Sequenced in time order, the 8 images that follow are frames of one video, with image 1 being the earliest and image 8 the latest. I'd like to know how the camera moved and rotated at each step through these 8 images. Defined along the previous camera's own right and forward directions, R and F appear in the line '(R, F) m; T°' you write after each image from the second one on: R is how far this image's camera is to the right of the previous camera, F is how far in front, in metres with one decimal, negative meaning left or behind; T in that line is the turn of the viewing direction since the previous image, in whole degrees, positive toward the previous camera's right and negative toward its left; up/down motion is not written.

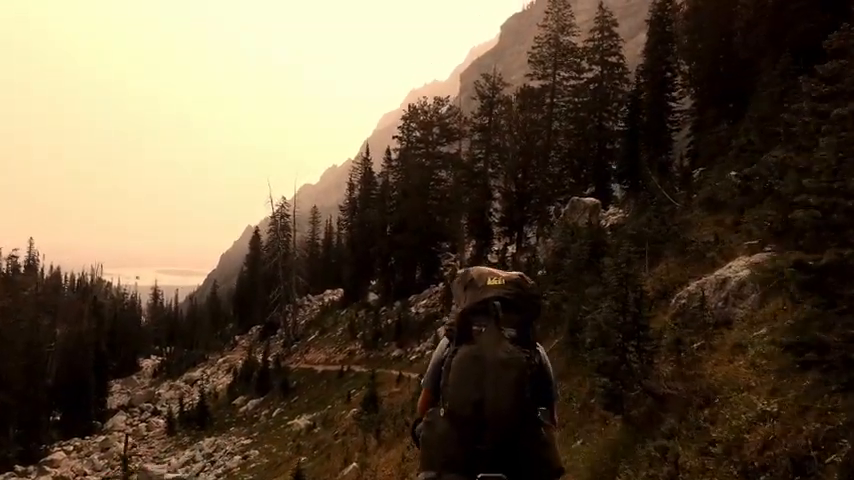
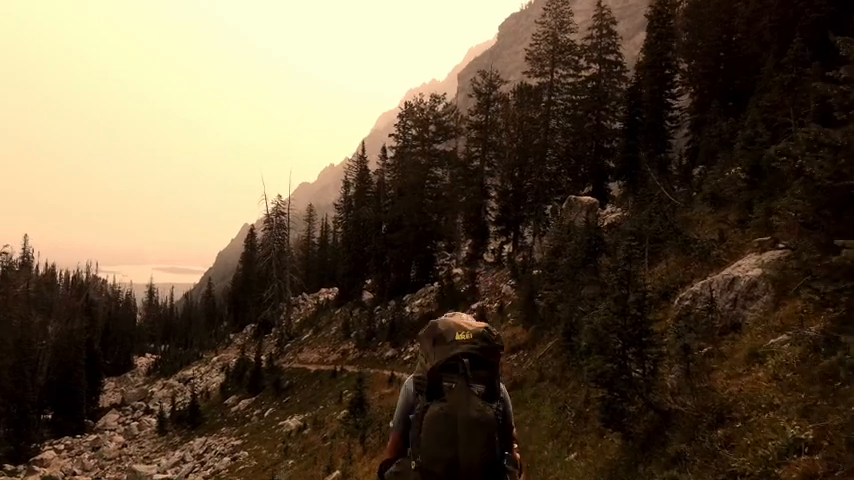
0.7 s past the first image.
(+0.2, +0.6) m; 0°
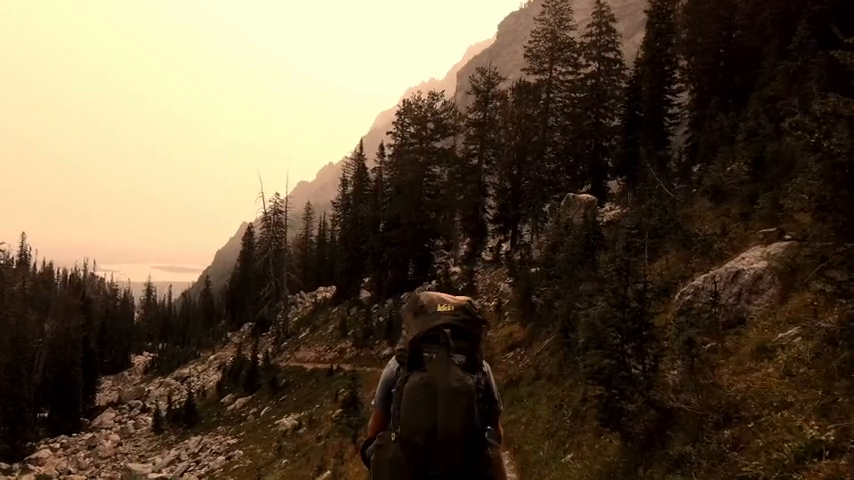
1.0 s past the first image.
(+0.1, +0.3) m; 0°
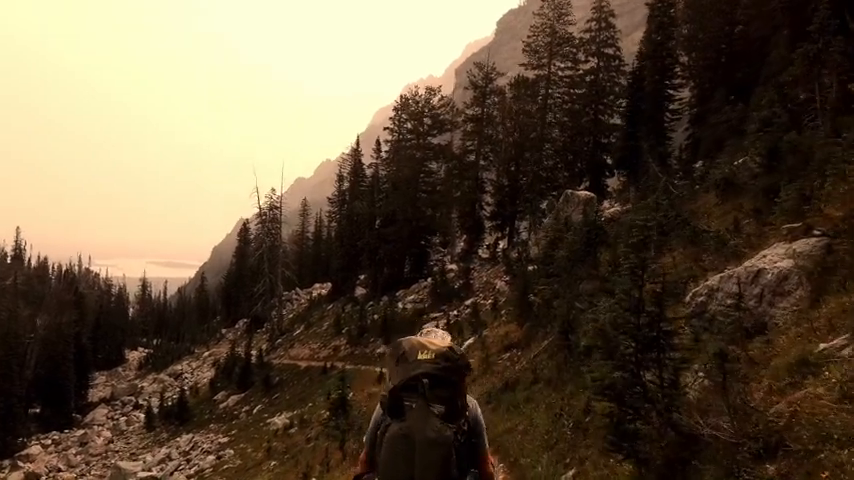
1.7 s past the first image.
(+0.1, +0.6) m; 0°
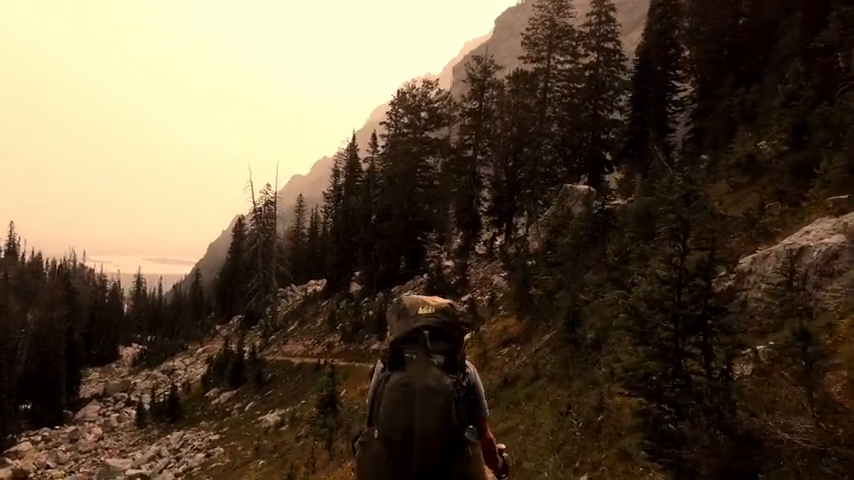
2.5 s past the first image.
(0.0, +0.7) m; 0°
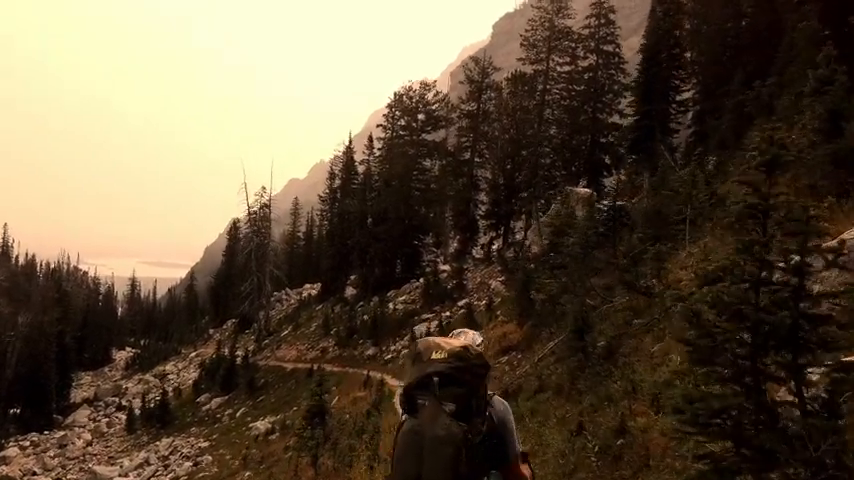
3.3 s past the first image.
(0.0, +0.8) m; 0°
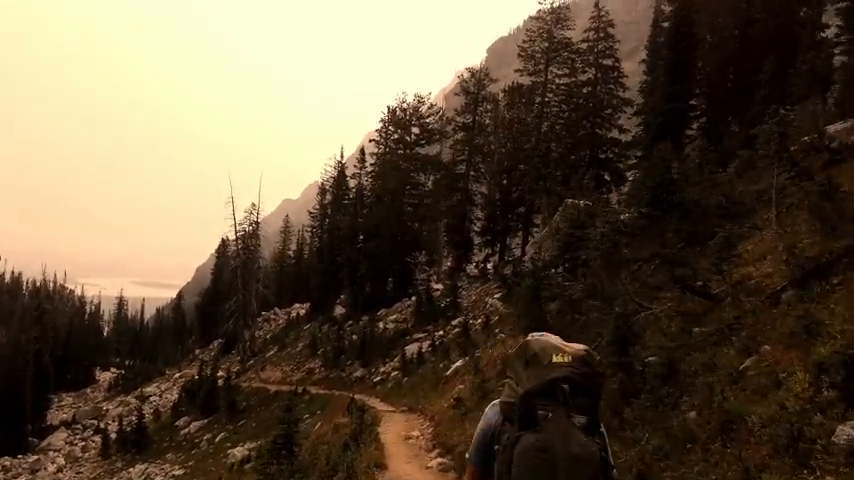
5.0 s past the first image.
(0.0, +1.8) m; +1°
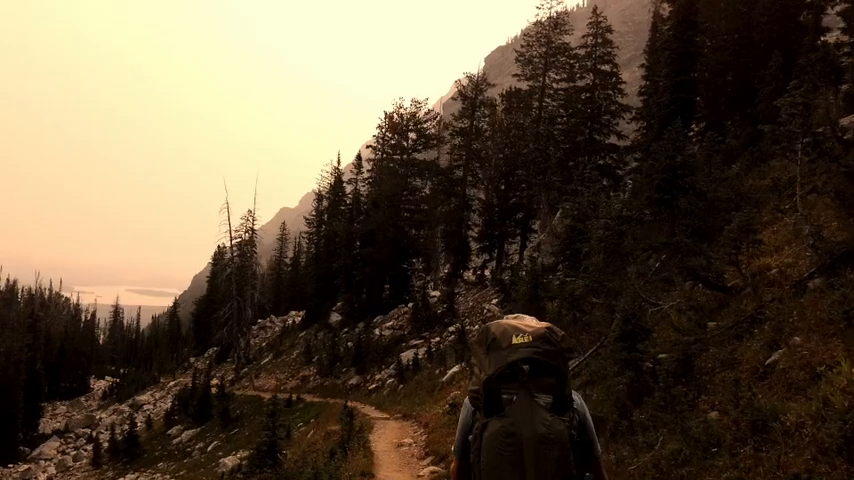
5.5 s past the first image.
(+0.1, +0.5) m; 0°
